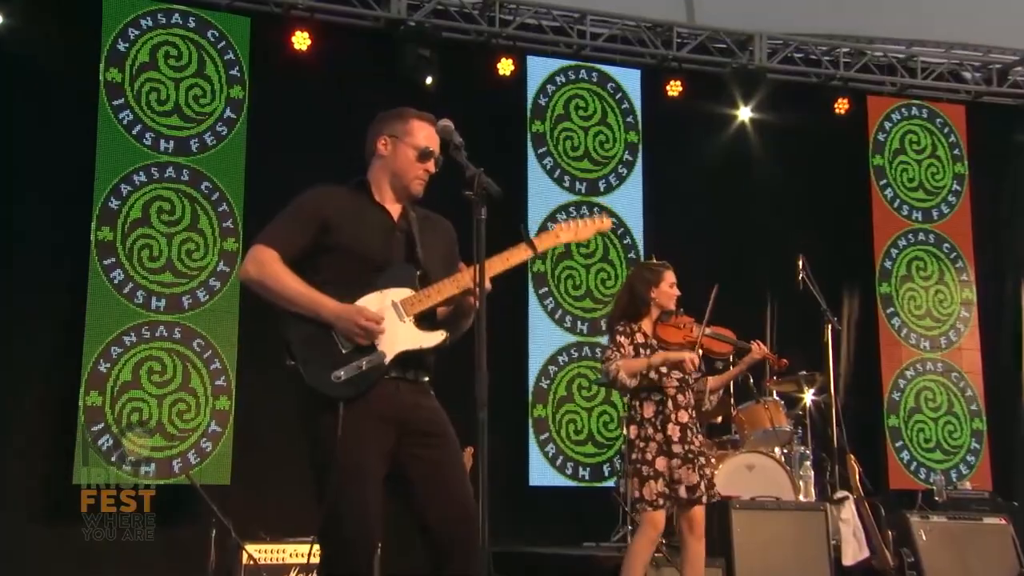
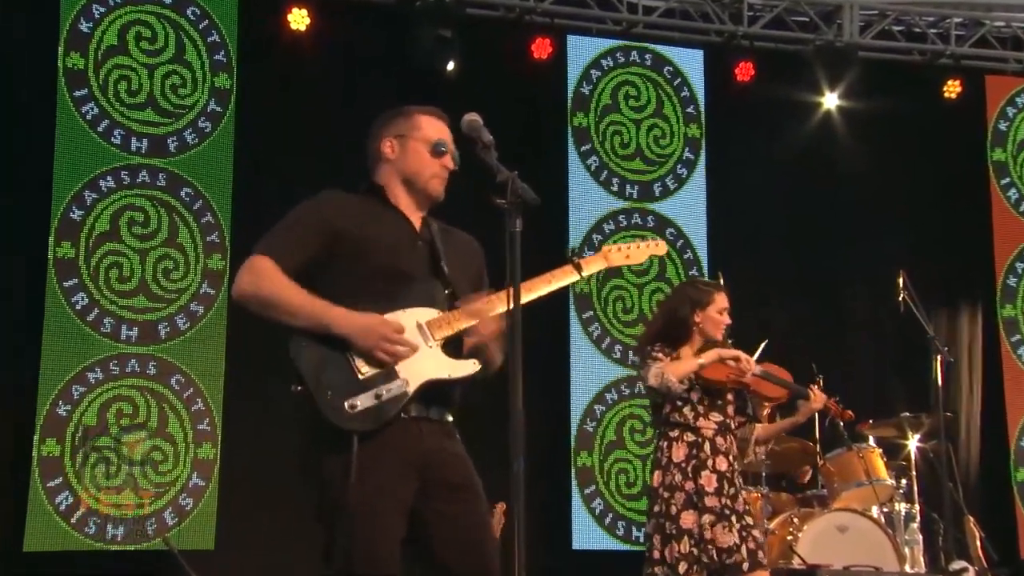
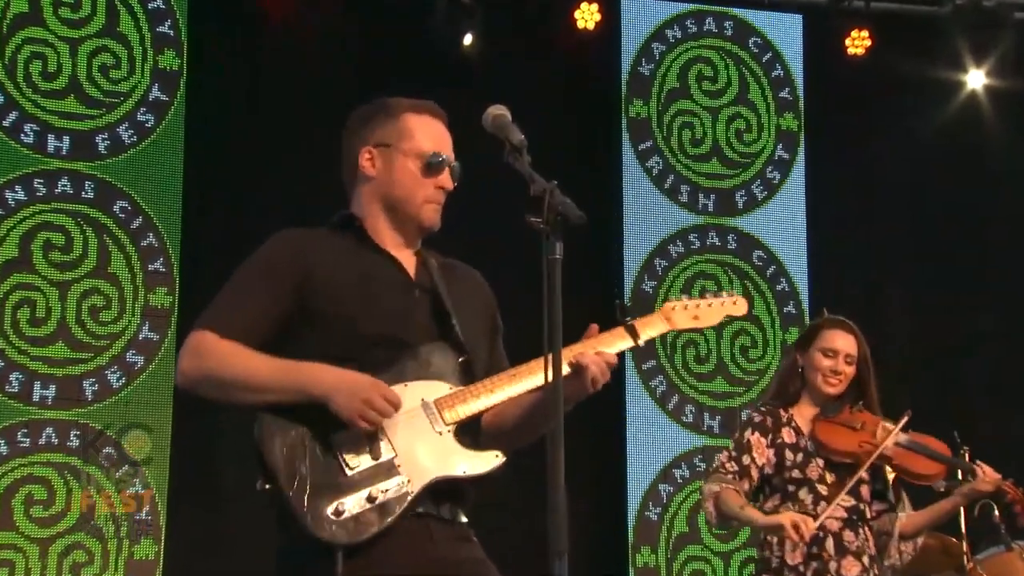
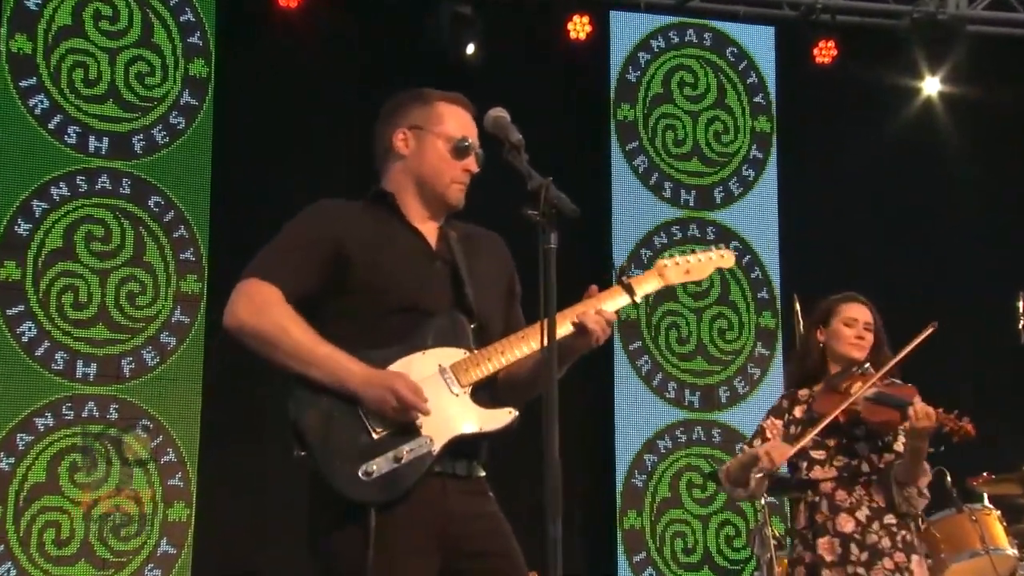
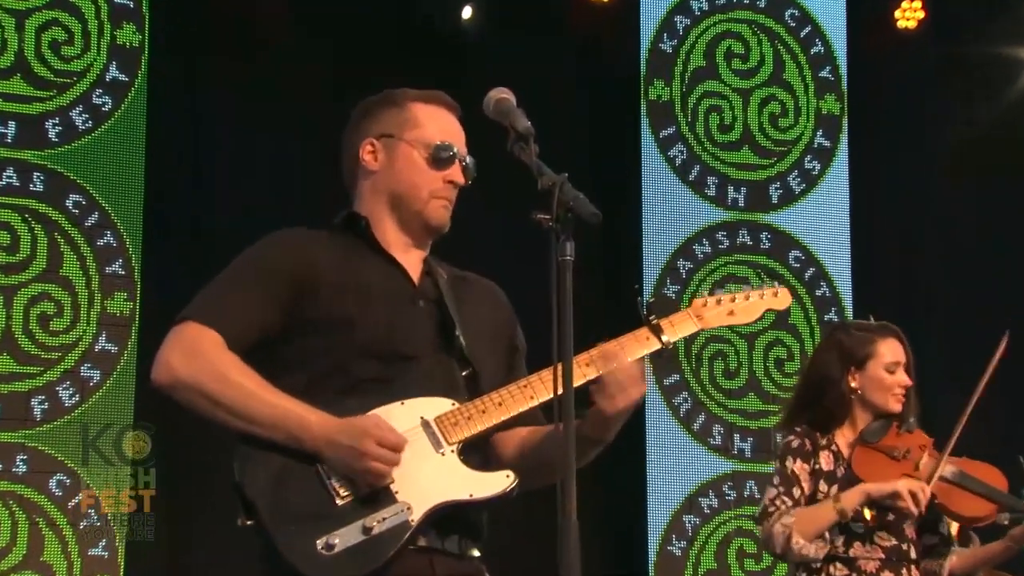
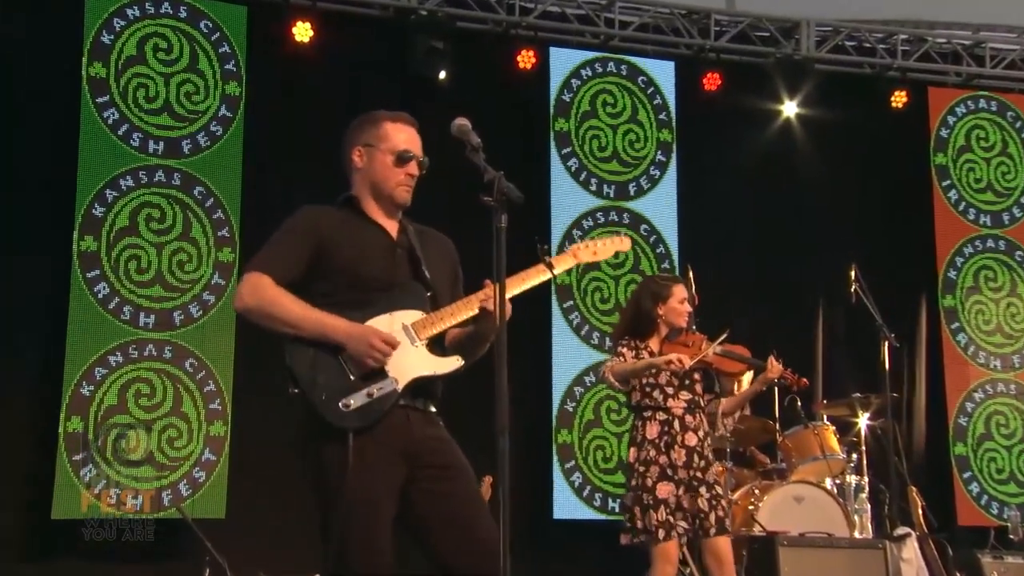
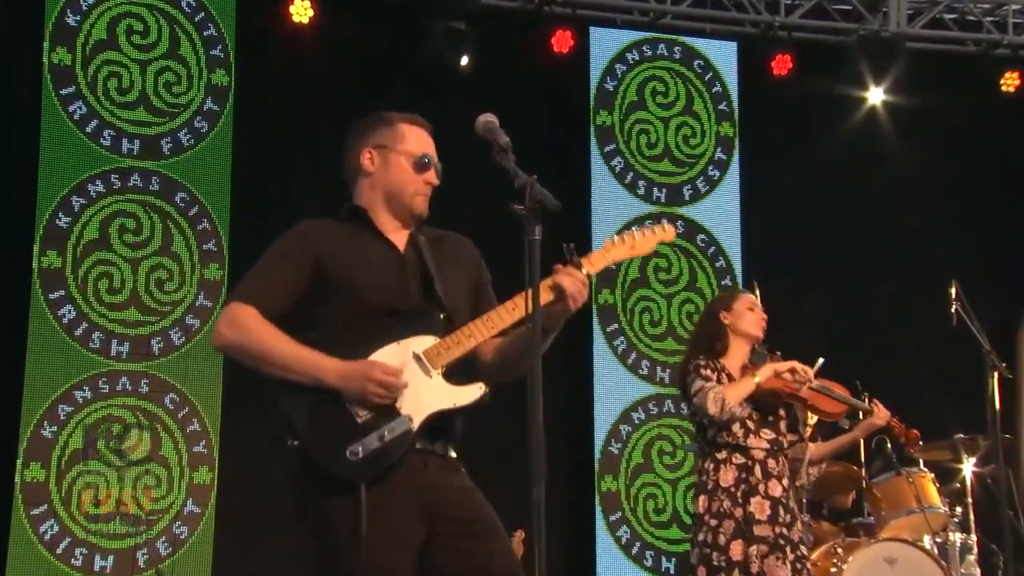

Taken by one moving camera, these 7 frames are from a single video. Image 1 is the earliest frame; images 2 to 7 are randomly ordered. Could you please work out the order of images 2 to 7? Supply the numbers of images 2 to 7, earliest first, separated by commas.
6, 2, 7, 4, 3, 5
